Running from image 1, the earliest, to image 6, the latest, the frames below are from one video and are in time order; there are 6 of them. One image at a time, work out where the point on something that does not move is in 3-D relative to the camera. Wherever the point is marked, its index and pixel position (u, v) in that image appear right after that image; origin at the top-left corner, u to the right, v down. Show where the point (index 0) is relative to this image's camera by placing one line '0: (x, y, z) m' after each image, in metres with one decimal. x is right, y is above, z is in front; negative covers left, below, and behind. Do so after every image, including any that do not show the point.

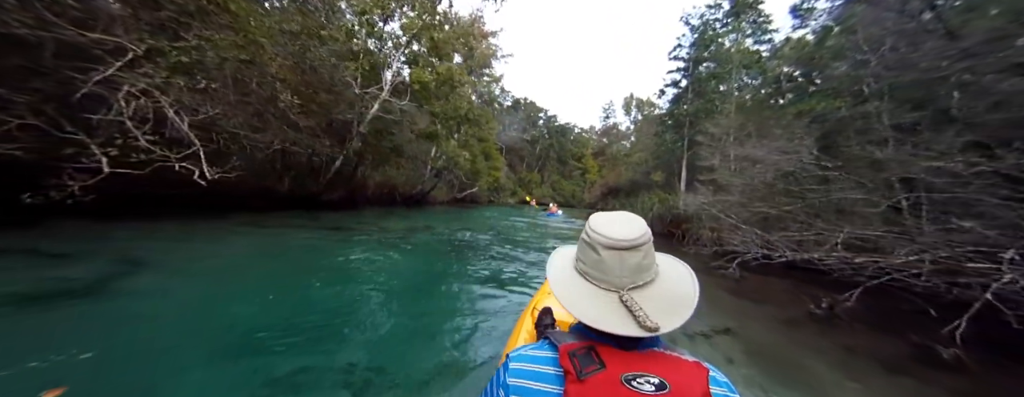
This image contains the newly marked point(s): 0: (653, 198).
0: (+7.7, +0.1, +15.7) m
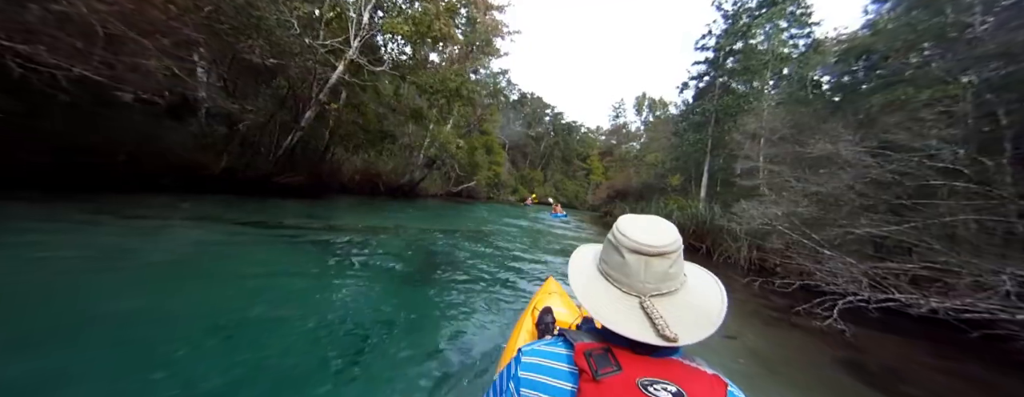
0: (+7.6, -0.2, +13.9) m
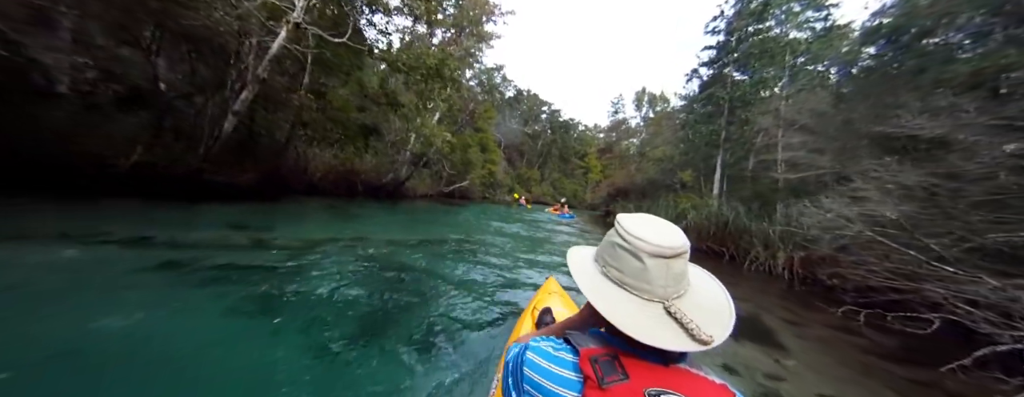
0: (+7.4, -0.1, +12.7) m
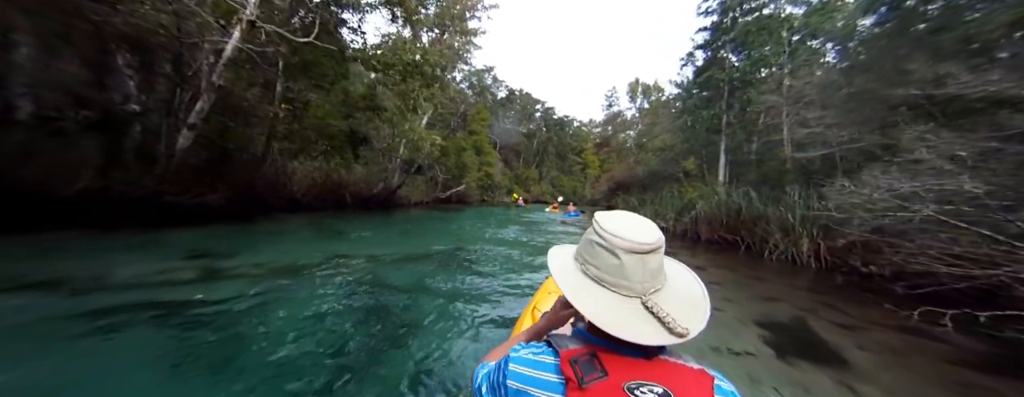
0: (+7.3, +0.4, +12.1) m
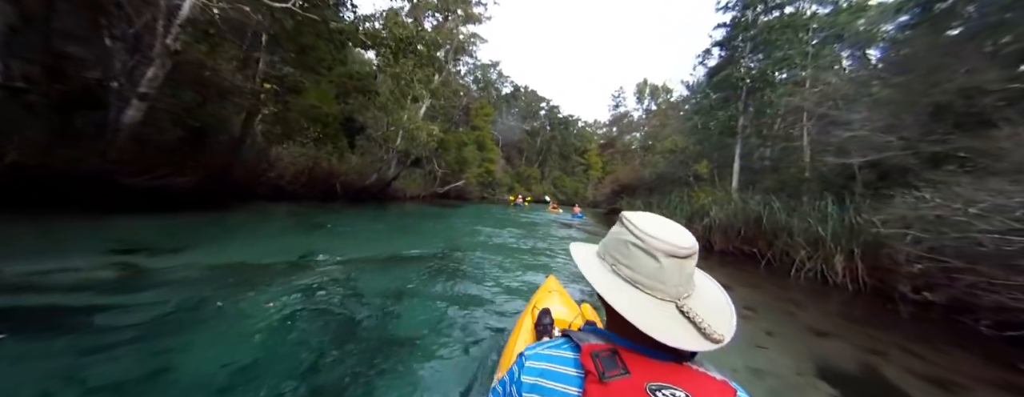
0: (+7.3, +0.1, +11.4) m
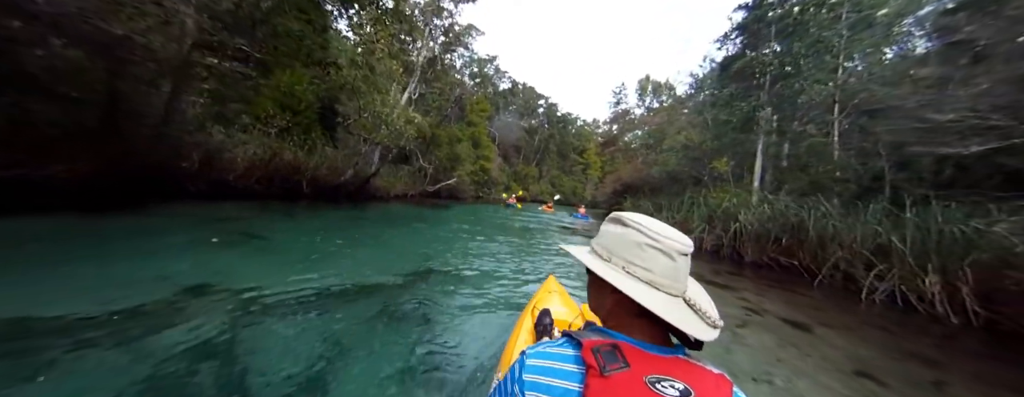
0: (+7.1, +0.1, +10.2) m
